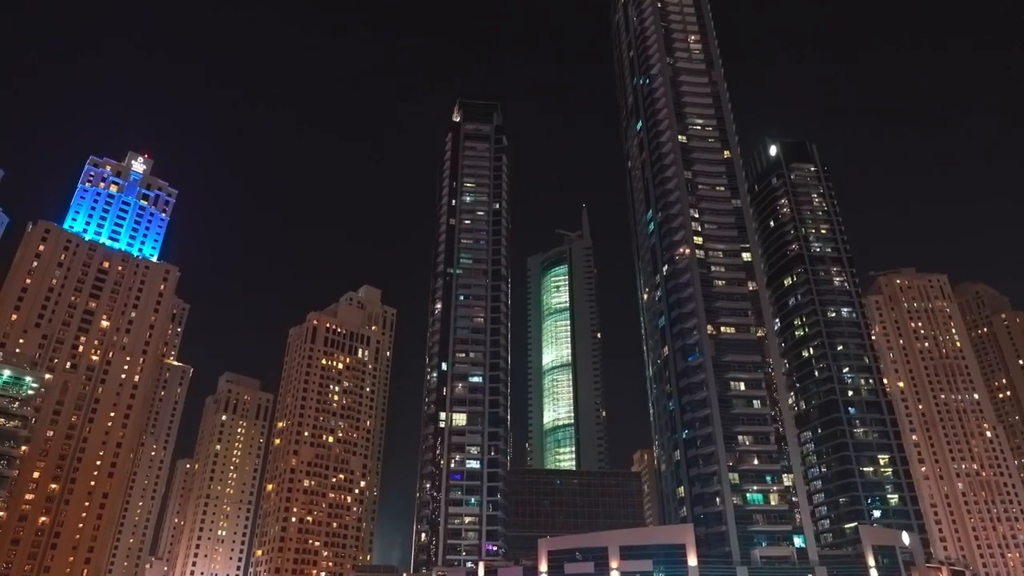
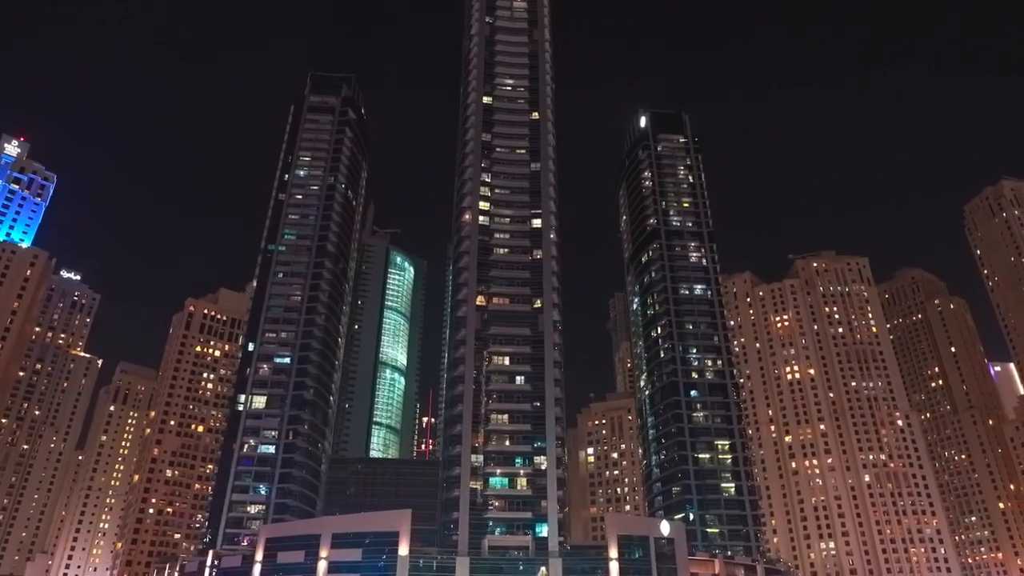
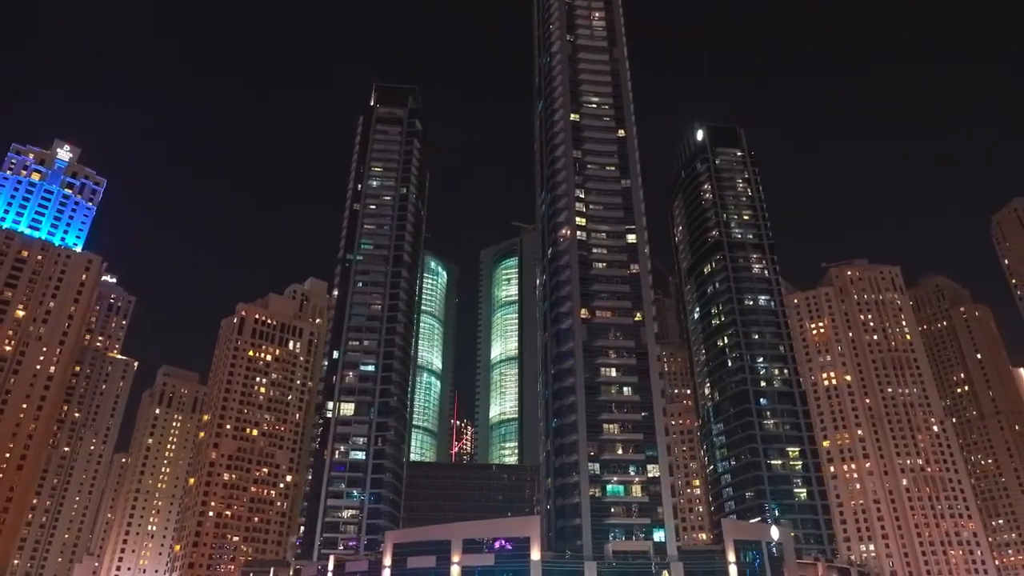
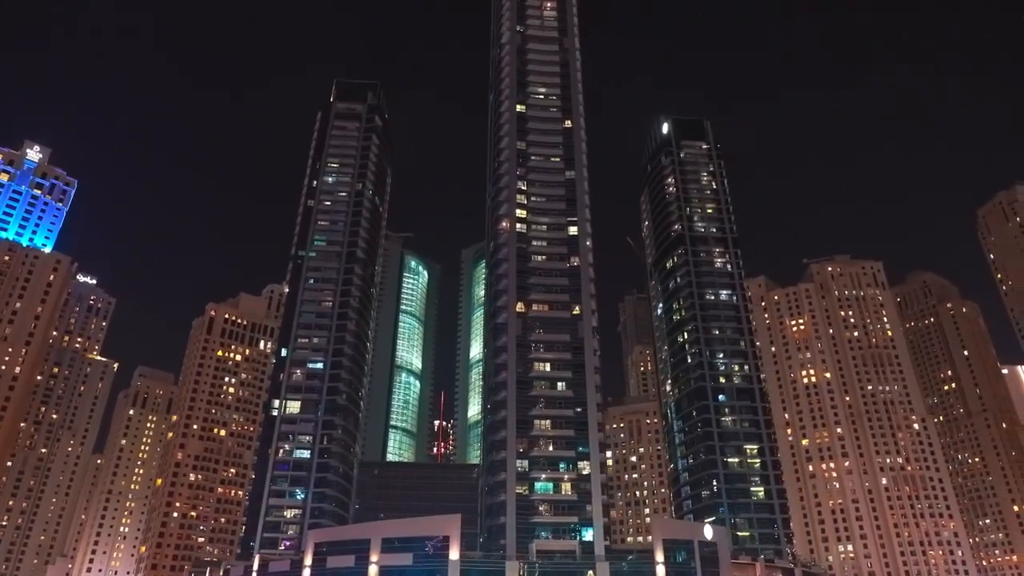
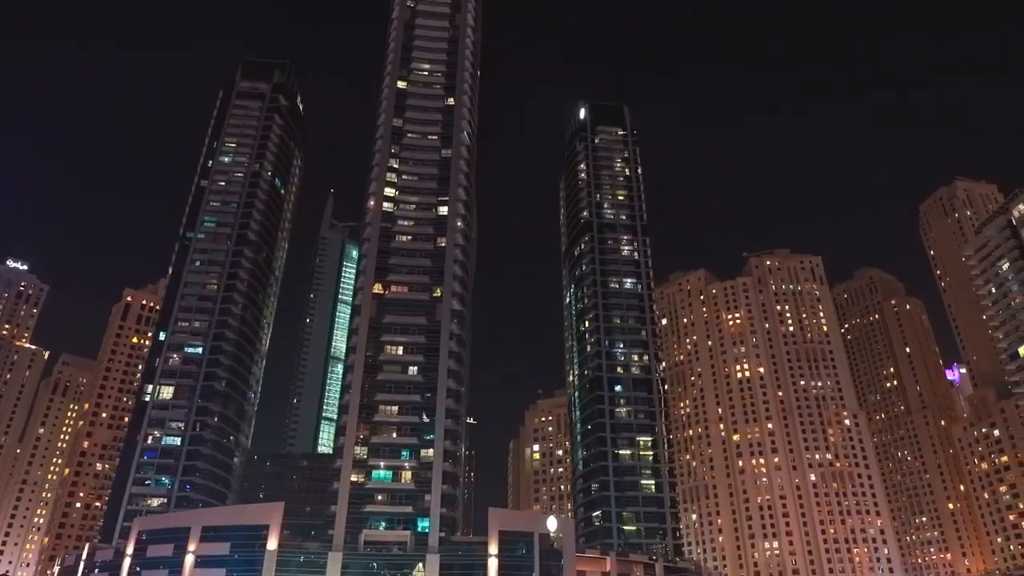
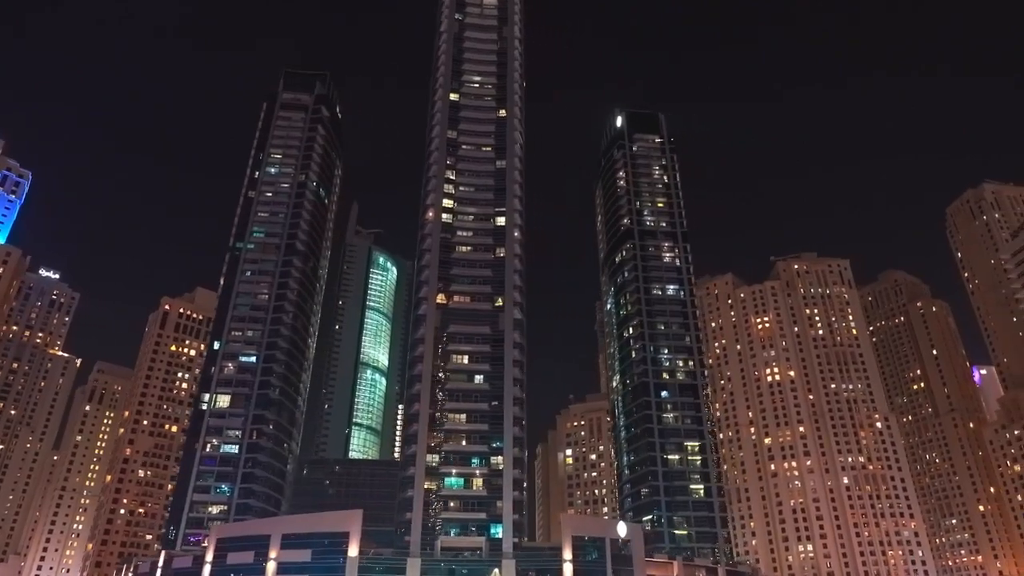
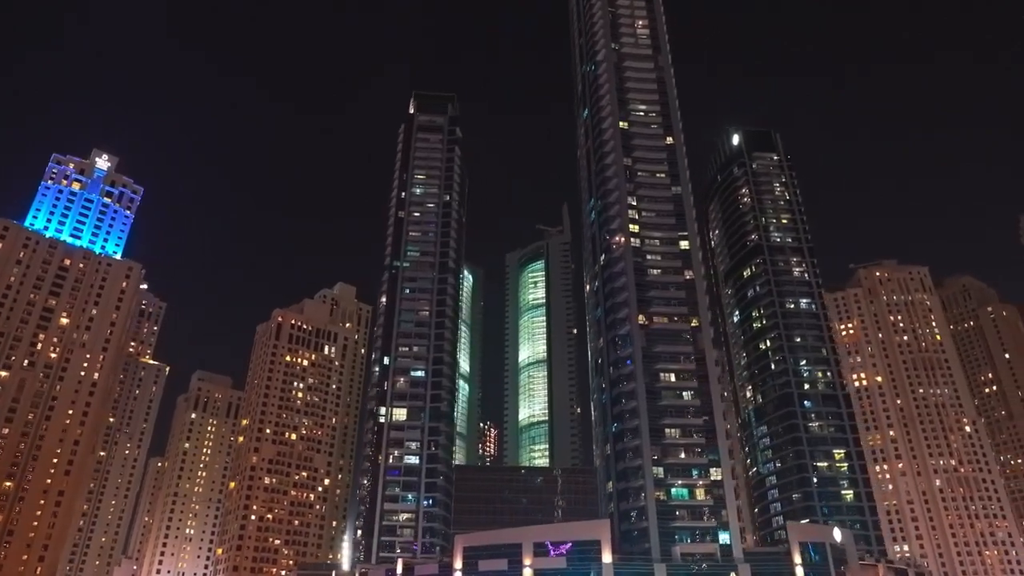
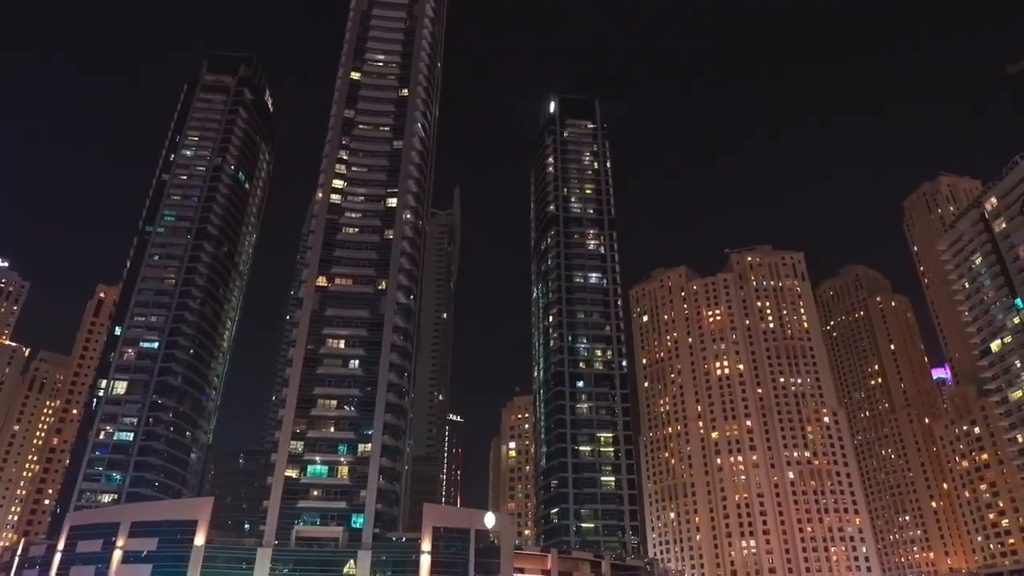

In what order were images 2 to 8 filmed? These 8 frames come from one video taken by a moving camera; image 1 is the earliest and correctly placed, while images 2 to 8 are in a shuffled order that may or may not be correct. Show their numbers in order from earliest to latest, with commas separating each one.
7, 3, 4, 2, 6, 5, 8
